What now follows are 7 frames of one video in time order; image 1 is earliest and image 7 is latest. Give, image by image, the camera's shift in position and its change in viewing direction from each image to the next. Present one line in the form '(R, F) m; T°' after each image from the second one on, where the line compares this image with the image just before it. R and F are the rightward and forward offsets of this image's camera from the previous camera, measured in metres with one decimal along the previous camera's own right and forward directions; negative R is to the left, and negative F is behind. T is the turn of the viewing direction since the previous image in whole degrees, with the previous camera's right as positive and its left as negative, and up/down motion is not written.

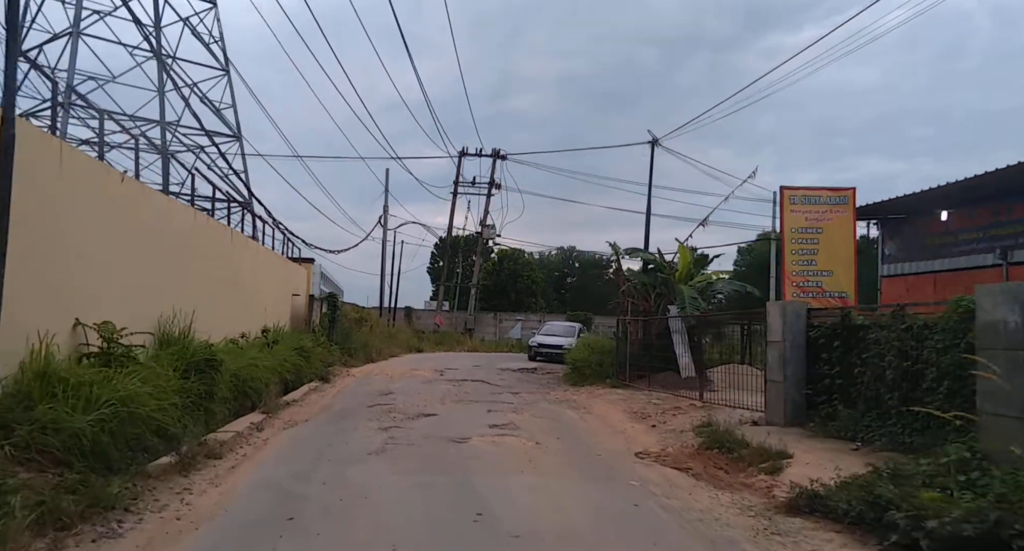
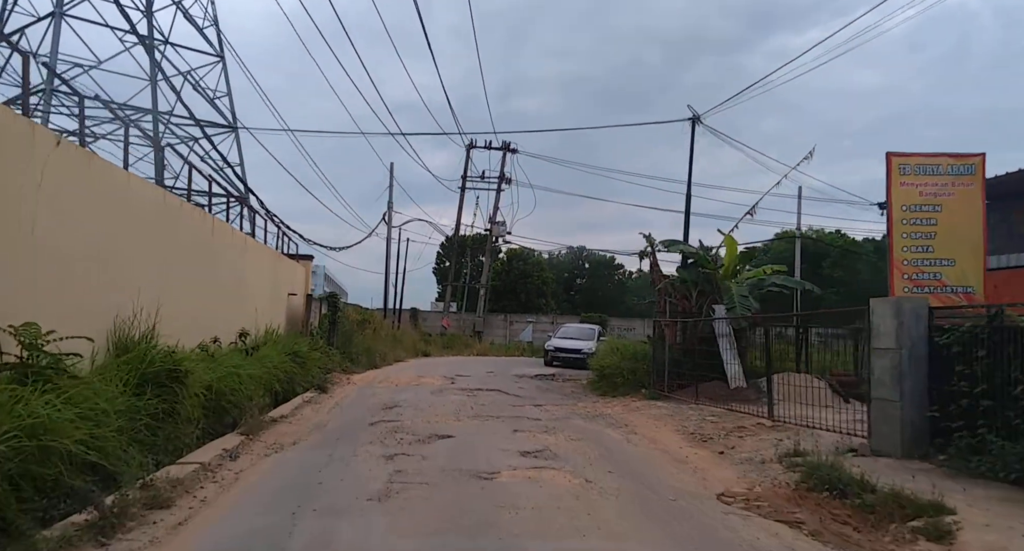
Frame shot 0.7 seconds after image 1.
(-0.3, +2.1) m; 0°
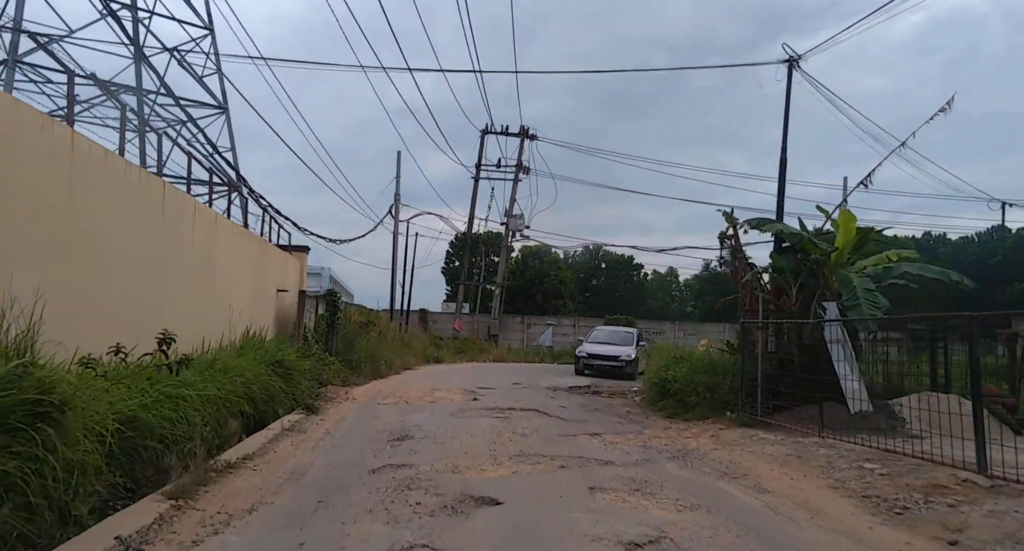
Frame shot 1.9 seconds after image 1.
(-0.6, +3.5) m; 0°
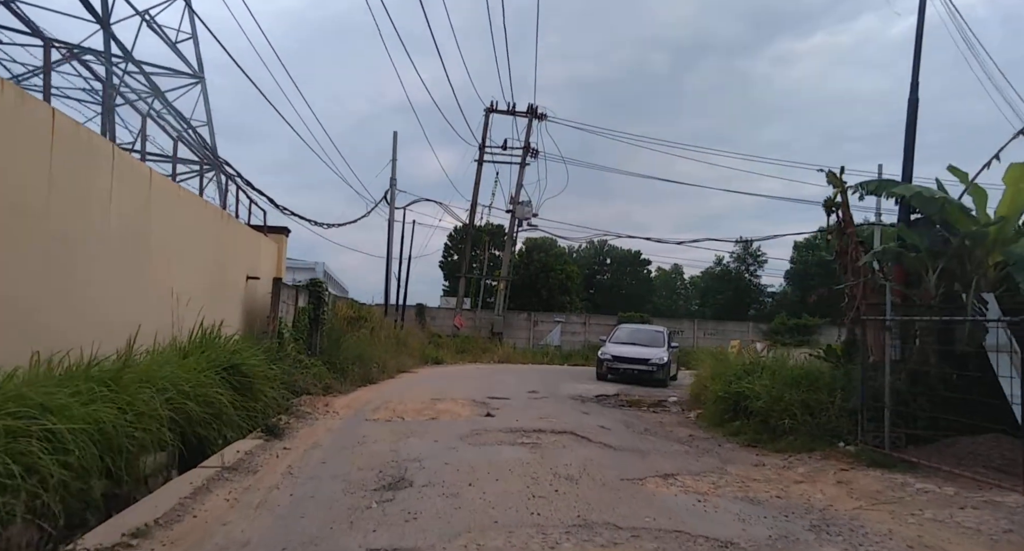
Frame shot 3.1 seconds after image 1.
(-0.4, +3.2) m; 0°
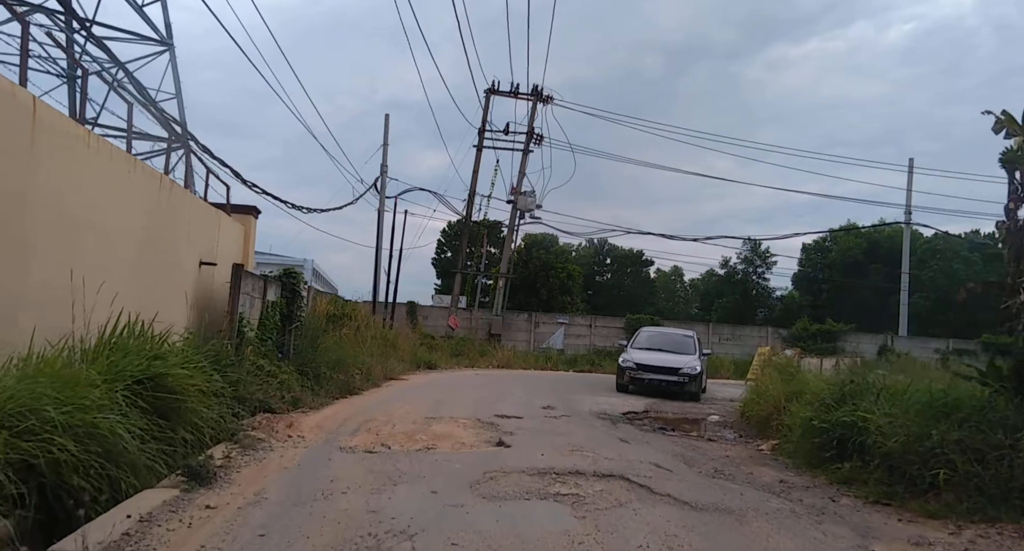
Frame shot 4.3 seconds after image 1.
(-0.4, +2.9) m; +1°
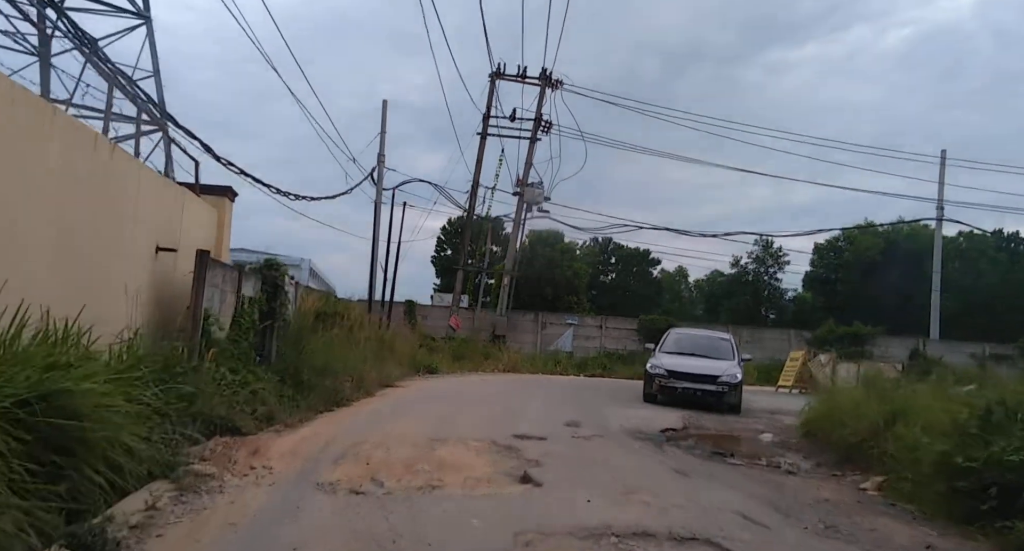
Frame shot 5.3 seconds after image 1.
(-0.3, +2.2) m; 0°
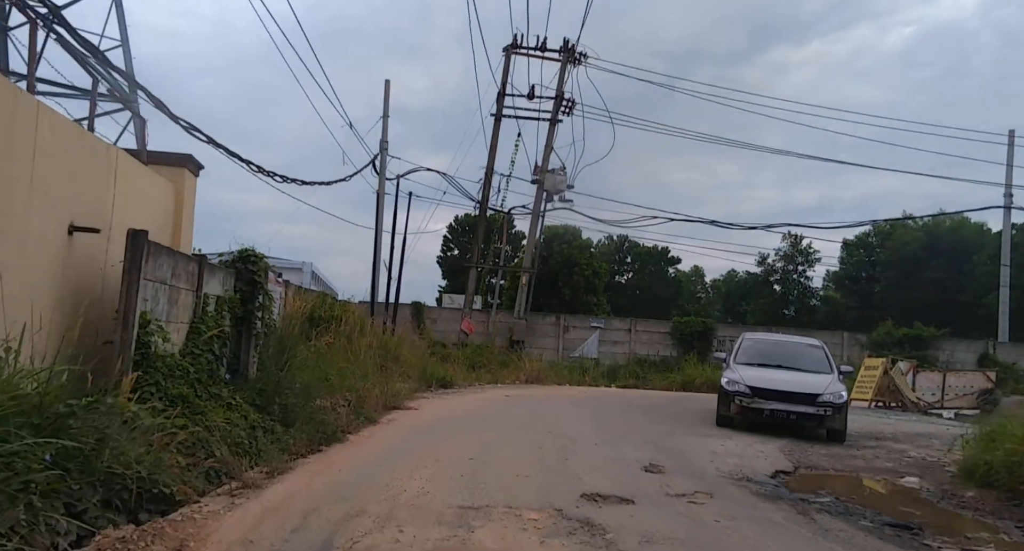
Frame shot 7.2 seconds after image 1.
(-0.5, +3.2) m; 0°
